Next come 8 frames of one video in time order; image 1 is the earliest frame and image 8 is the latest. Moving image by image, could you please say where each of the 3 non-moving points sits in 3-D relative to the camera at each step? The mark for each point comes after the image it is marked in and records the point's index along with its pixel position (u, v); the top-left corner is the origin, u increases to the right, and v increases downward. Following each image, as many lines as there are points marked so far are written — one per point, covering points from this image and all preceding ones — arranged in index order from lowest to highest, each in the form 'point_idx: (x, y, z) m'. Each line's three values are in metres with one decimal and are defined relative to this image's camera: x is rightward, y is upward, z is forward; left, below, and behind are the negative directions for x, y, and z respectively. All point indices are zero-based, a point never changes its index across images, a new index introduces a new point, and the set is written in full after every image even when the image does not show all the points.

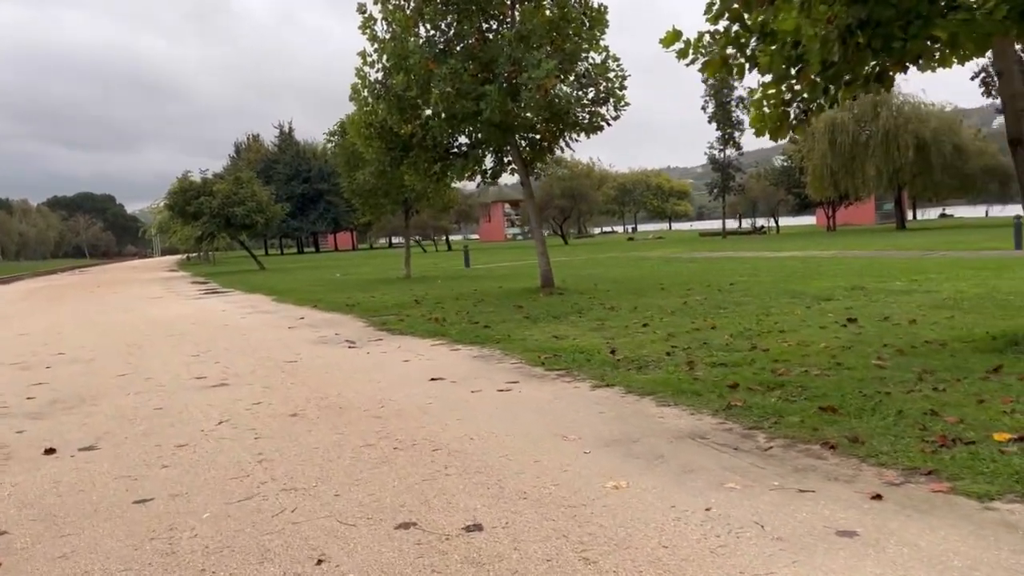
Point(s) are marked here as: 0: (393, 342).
0: (-1.6, -0.7, +11.5) m
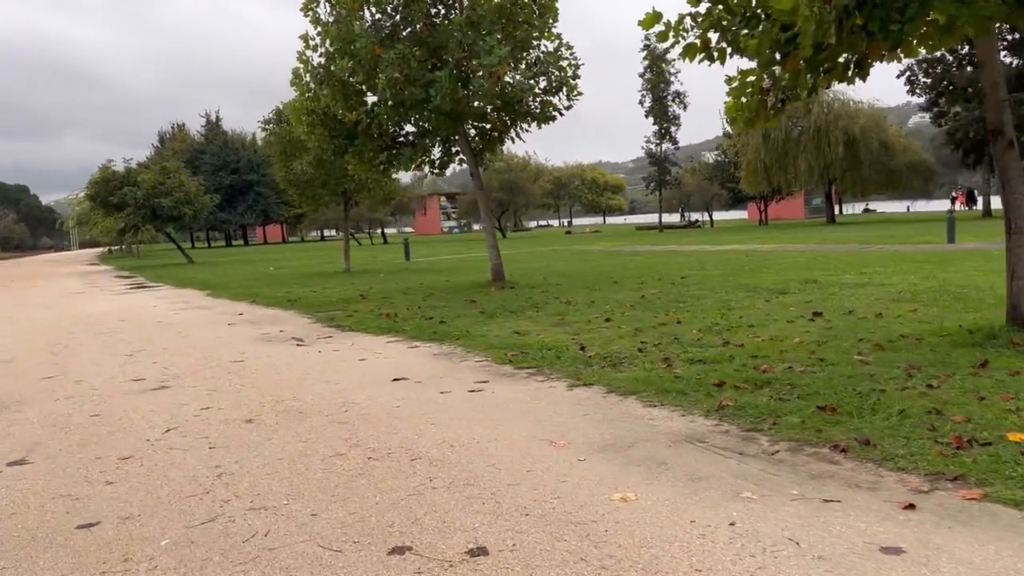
0: (-2.2, -0.7, +11.0) m
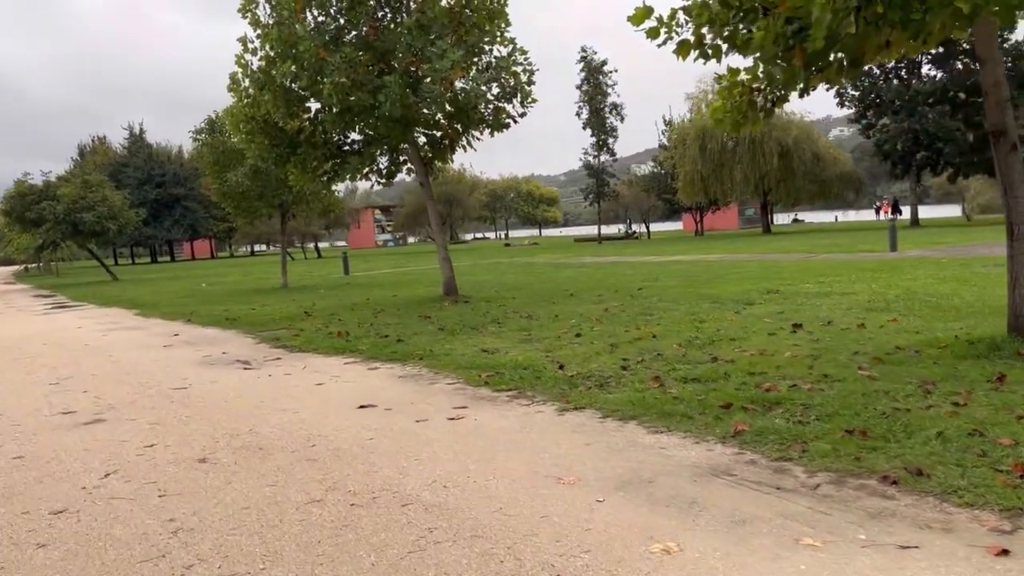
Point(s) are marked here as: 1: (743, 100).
0: (-2.6, -0.9, +10.1) m
1: (+2.0, +1.7, +7.4) m
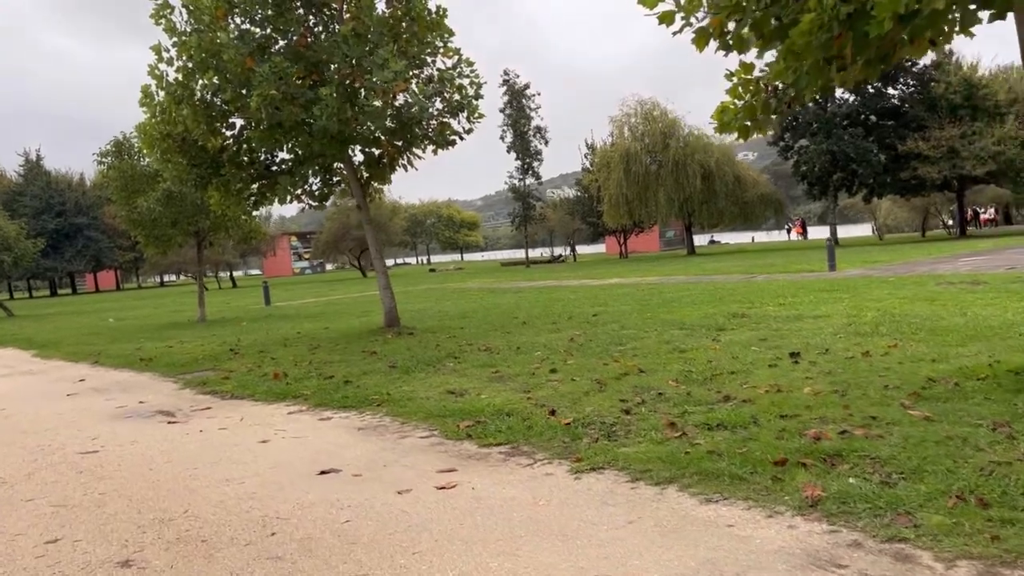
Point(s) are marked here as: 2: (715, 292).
0: (-2.9, -1.3, +8.7) m
1: (+1.9, +1.4, +6.5) m
2: (+4.4, -0.1, +18.5) m
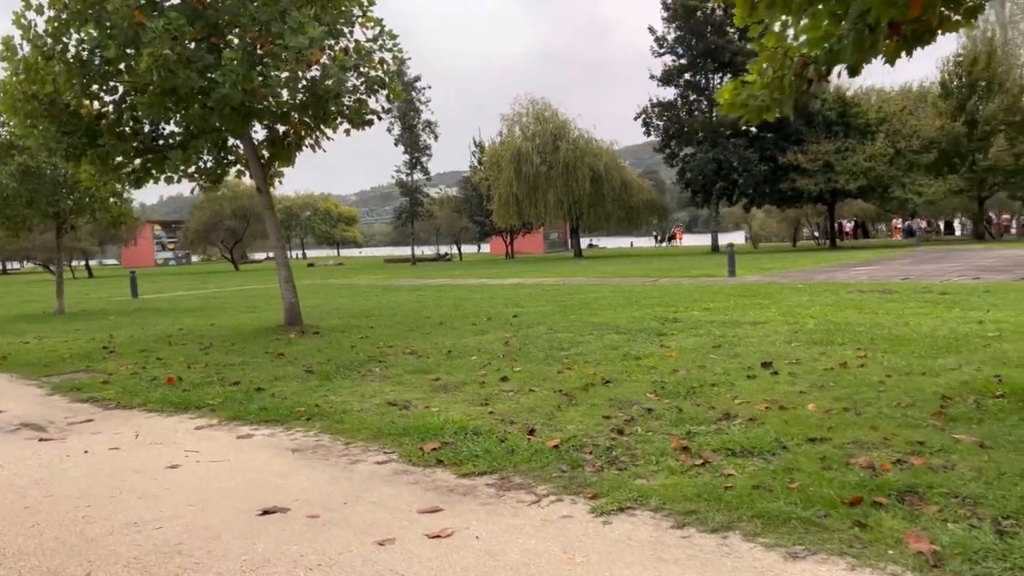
0: (-3.3, -1.2, +7.2) m
1: (+1.8, +1.4, +5.7) m
2: (+2.5, -0.1, +18.0) m
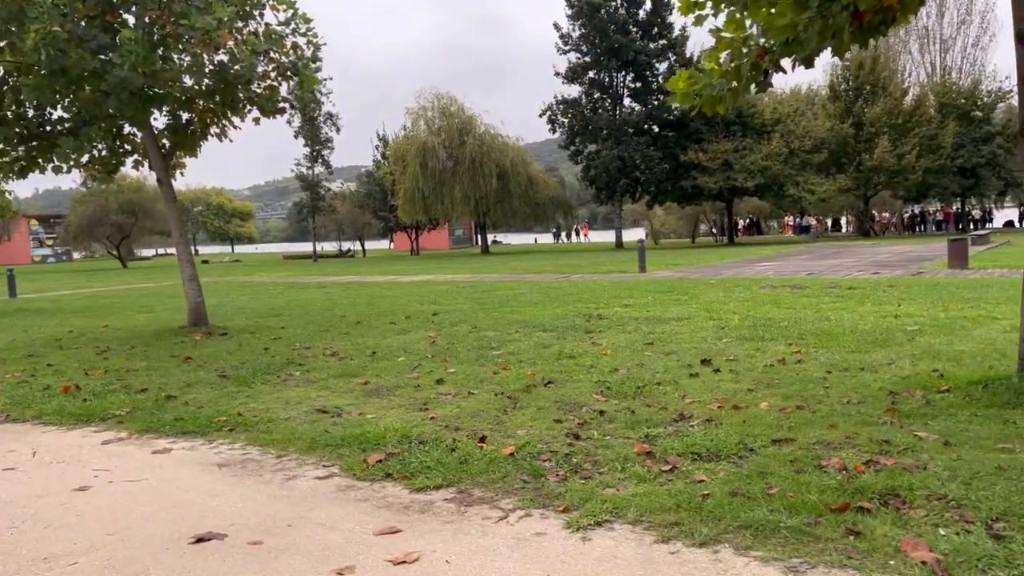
0: (-3.8, -1.2, +6.4) m
1: (+1.5, +1.4, +5.6) m
2: (+0.7, -0.1, +17.8) m
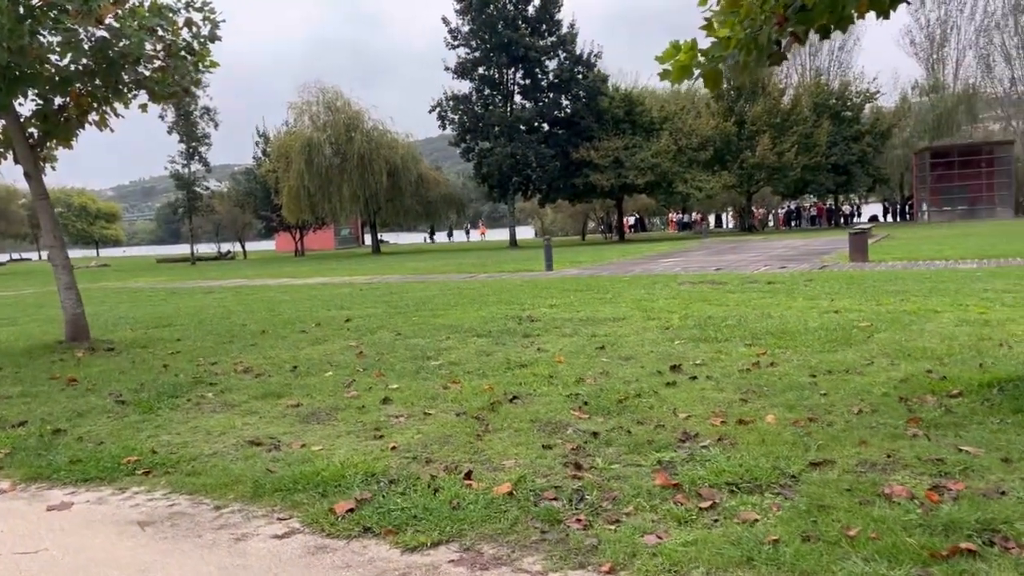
0: (-3.9, -1.3, +5.1) m
1: (+1.4, +1.4, +4.9) m
2: (-1.0, -0.1, +17.0) m
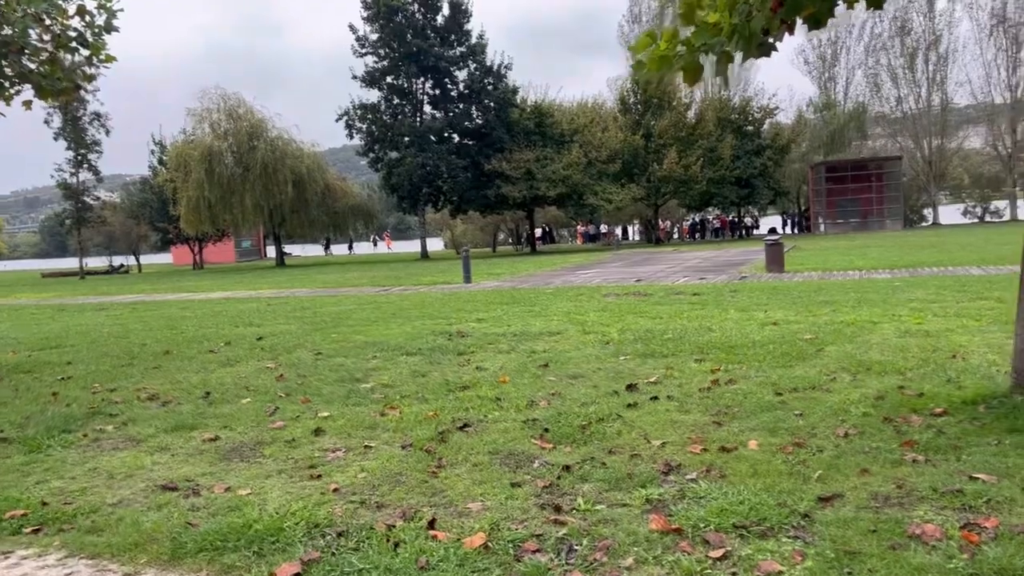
0: (-4.1, -1.4, +4.0) m
1: (+1.2, +1.4, +4.4) m
2: (-2.5, -0.3, +16.1) m
